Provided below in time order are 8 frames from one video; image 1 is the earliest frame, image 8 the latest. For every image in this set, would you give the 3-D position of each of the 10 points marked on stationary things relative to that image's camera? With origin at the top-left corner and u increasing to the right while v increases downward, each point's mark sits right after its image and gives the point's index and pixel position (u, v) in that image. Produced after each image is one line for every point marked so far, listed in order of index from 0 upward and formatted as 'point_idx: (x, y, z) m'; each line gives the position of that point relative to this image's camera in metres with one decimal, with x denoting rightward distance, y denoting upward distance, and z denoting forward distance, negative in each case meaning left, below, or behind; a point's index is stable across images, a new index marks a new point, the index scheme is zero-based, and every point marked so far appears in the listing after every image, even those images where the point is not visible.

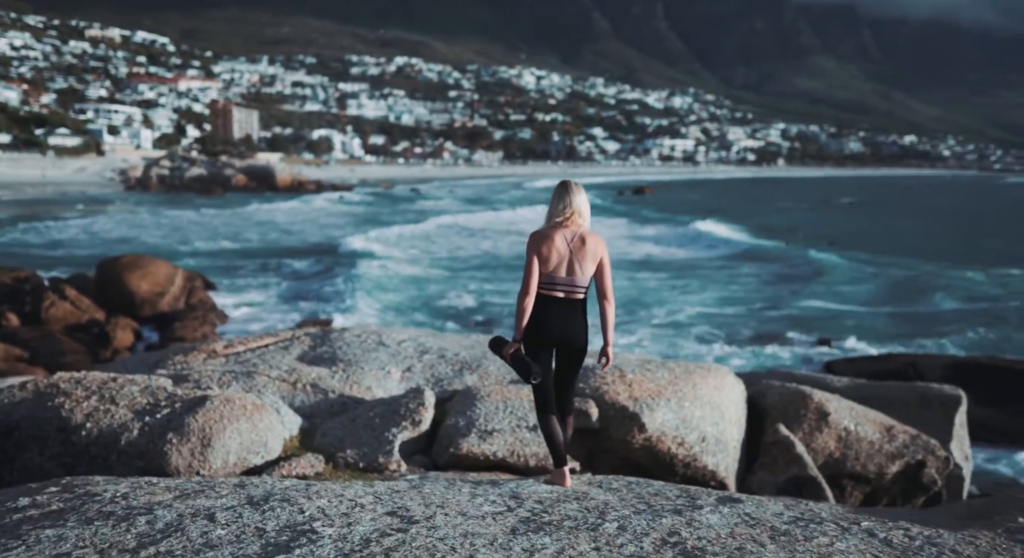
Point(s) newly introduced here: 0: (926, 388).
0: (+3.8, -1.0, +8.1) m
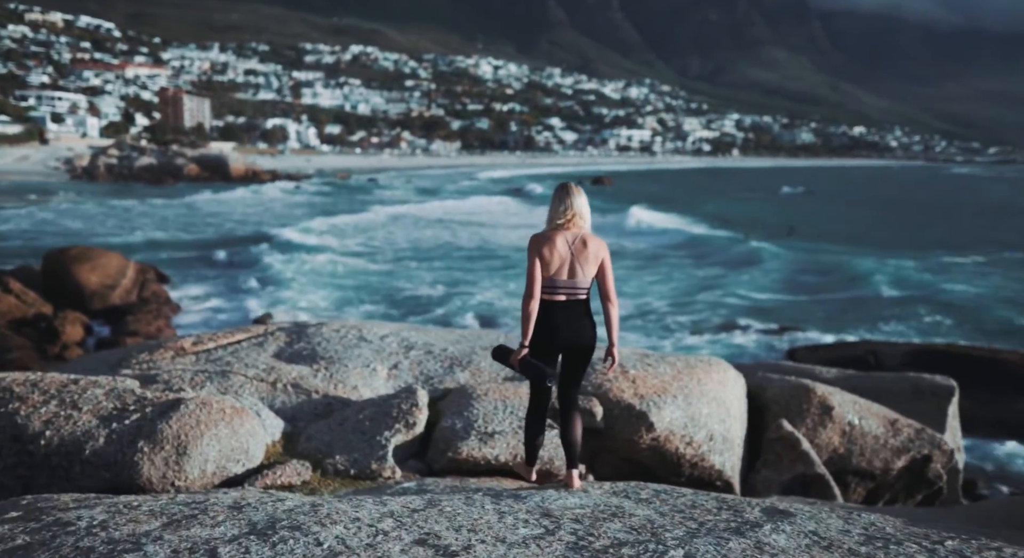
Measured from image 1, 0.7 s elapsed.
0: (+3.7, -0.9, +8.0) m
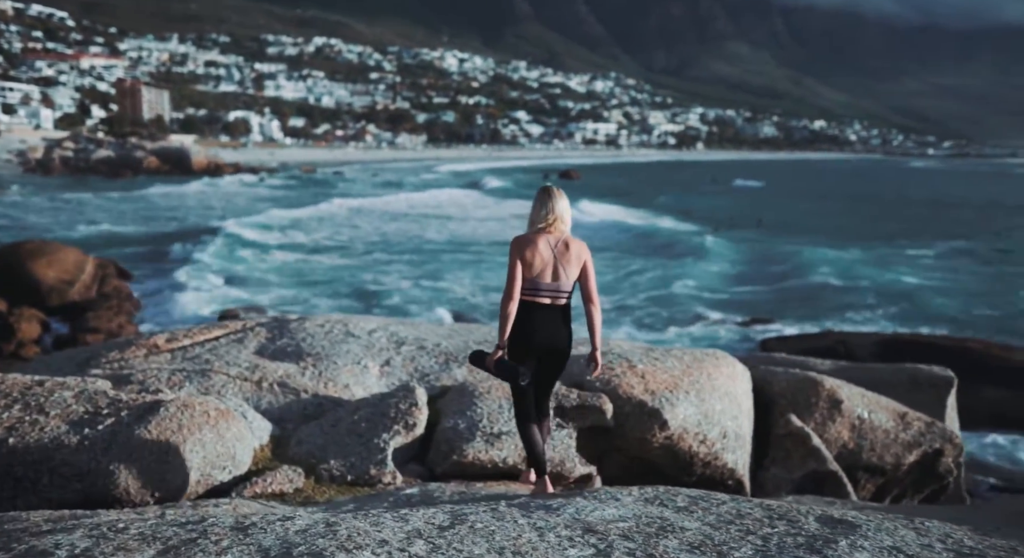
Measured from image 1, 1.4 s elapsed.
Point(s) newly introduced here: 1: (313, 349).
0: (+3.6, -0.8, +7.8) m
1: (-1.3, -0.5, +5.6) m
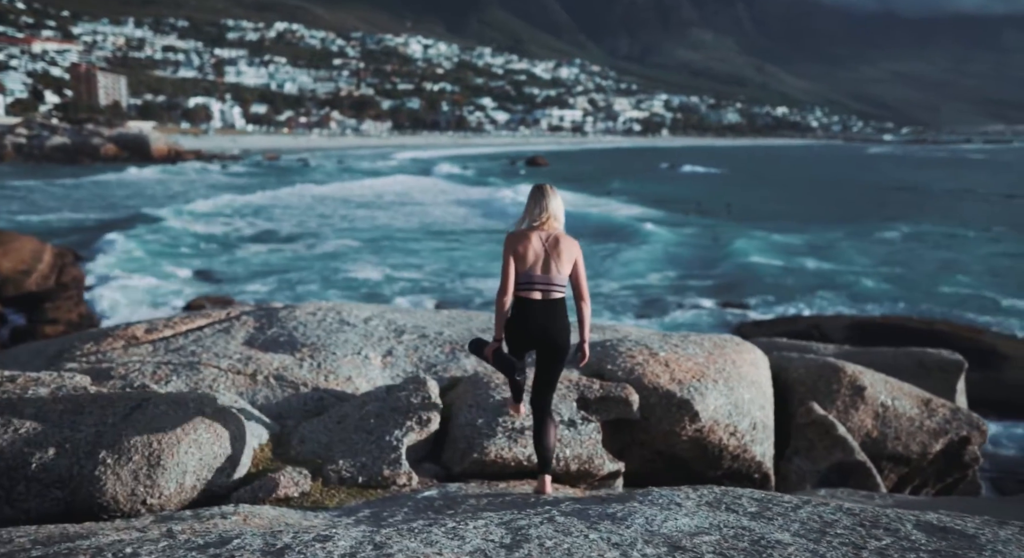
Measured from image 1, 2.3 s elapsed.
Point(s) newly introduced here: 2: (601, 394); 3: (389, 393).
0: (+3.6, -0.6, +7.6) m
1: (-1.2, -0.4, +5.2) m
2: (+0.4, -0.6, +4.3) m
3: (-0.6, -0.6, +4.3) m
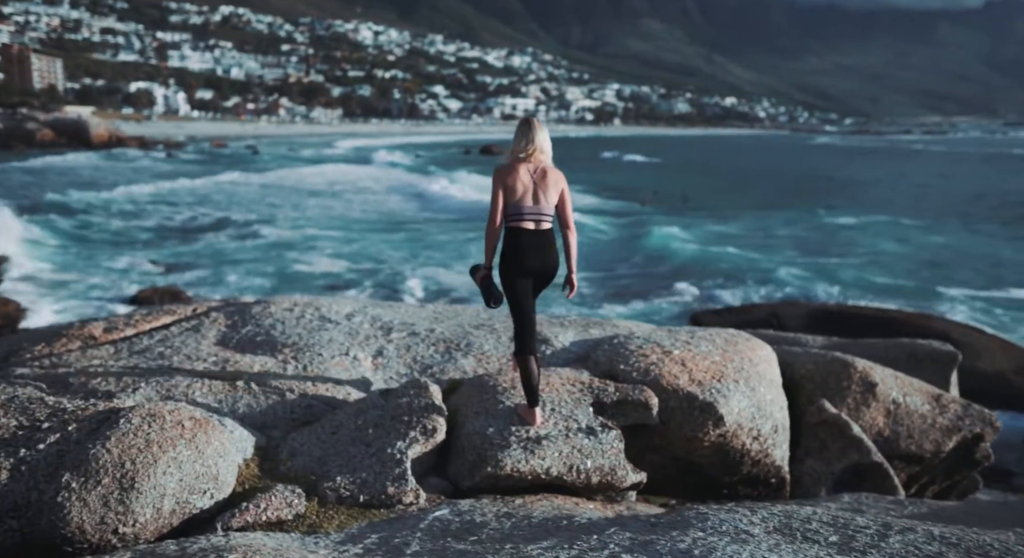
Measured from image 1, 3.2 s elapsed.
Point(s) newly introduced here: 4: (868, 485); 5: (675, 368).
0: (+3.4, -0.6, +7.4) m
1: (-1.2, -0.3, +4.8) m
2: (+0.5, -0.5, +3.9) m
3: (-0.5, -0.5, +3.9) m
4: (+2.0, -1.1, +4.9) m
5: (+0.8, -0.4, +4.2) m
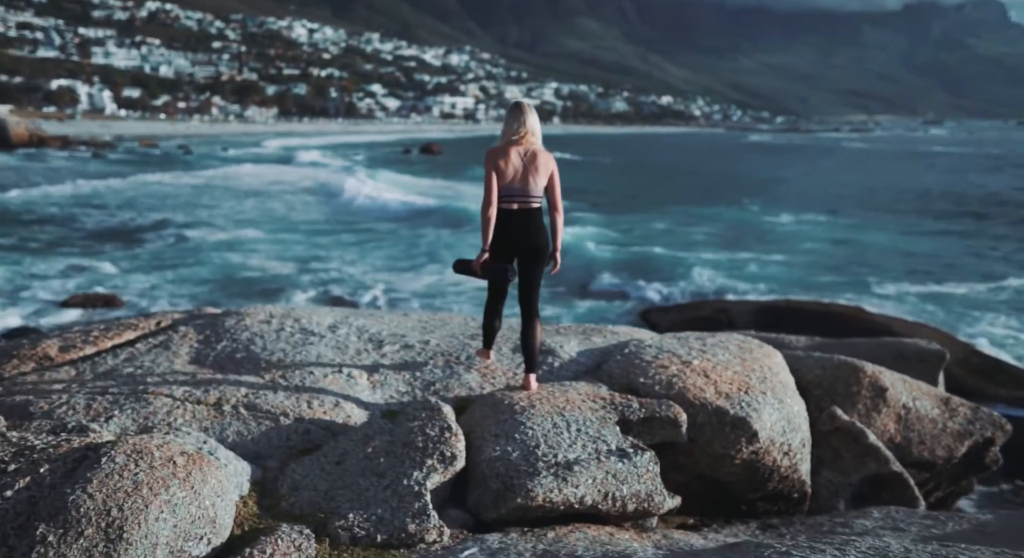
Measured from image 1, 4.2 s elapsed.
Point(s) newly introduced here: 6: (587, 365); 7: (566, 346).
0: (+3.3, -0.5, +7.3) m
1: (-1.2, -0.4, +4.4) m
2: (+0.6, -0.6, +3.6) m
3: (-0.5, -0.6, +3.5) m
4: (+2.0, -1.2, +4.7) m
5: (+0.8, -0.5, +3.9) m
6: (+0.4, -0.4, +4.5) m
7: (+0.3, -0.4, +4.7) m
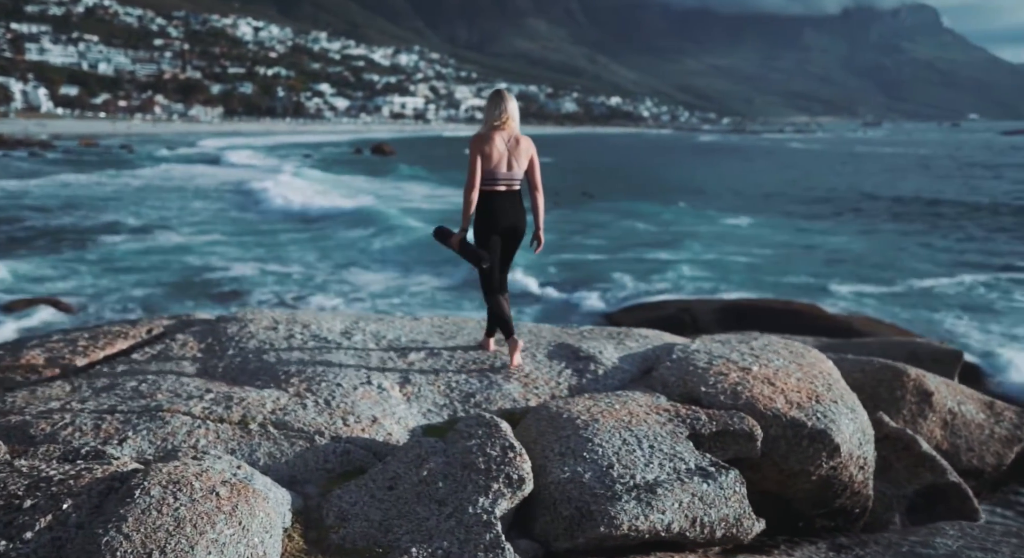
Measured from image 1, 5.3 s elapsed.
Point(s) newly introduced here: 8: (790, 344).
0: (+3.3, -0.5, +7.2) m
1: (-1.0, -0.4, +4.0) m
2: (+0.8, -0.6, +3.4) m
3: (-0.2, -0.6, +3.2) m
4: (+2.2, -1.2, +4.5) m
5: (+1.1, -0.5, +3.7) m
6: (+0.6, -0.4, +4.2) m
7: (+0.5, -0.4, +4.4) m
8: (+1.5, -0.3, +4.5) m
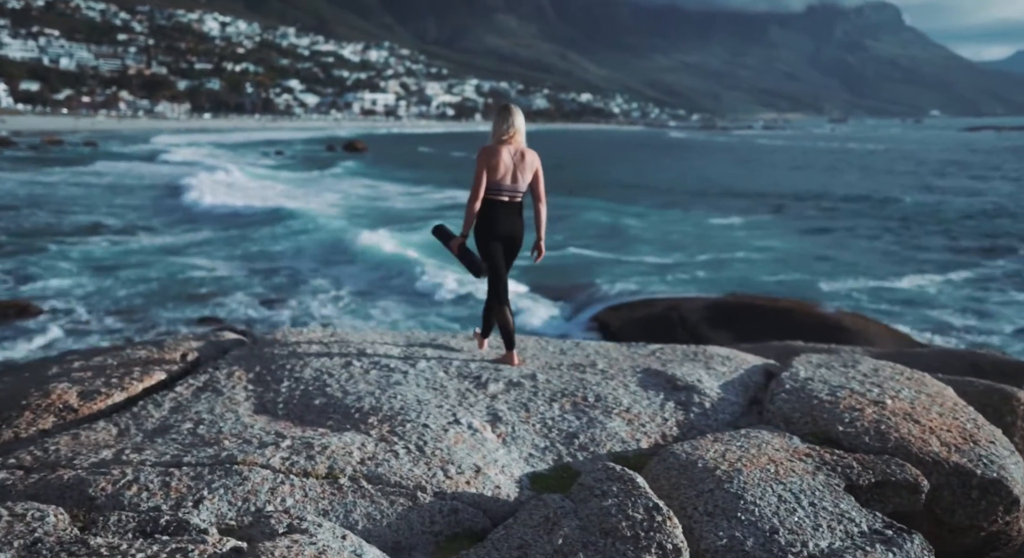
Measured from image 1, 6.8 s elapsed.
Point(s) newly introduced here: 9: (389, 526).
0: (+3.6, -0.6, +6.9) m
1: (-0.6, -0.5, +3.5) m
2: (+1.2, -0.7, +2.9) m
3: (+0.2, -0.7, +2.7) m
4: (+2.6, -1.2, +4.1) m
5: (+1.5, -0.6, +3.3) m
6: (+1.0, -0.5, +3.7) m
7: (+0.9, -0.5, +4.0) m
8: (+1.9, -0.4, +4.1) m
9: (-0.4, -0.8, +2.7) m
